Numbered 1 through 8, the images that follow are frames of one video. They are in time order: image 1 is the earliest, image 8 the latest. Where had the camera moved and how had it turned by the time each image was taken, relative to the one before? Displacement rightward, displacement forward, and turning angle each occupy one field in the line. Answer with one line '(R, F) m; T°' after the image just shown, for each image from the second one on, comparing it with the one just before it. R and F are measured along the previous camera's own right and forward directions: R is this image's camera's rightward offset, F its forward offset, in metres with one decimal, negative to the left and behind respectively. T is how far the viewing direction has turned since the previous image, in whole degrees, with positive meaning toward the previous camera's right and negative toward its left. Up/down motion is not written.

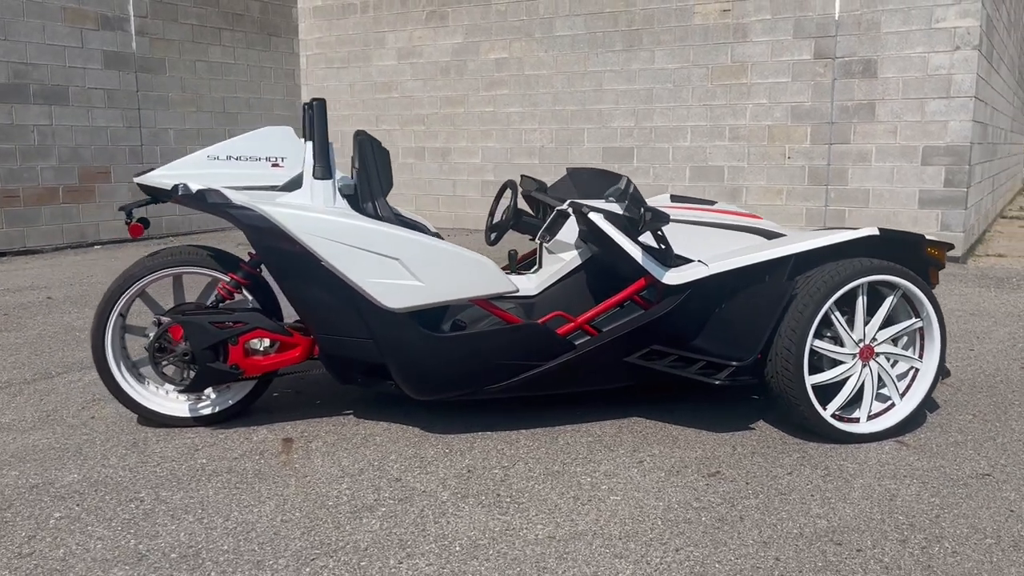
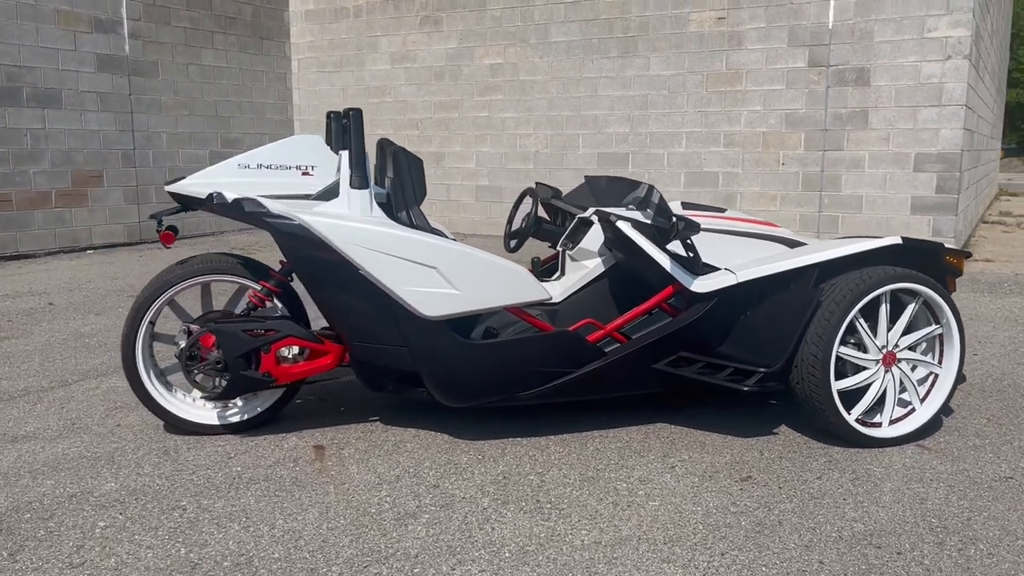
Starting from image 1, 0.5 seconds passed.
(-0.2, 0.0) m; +1°
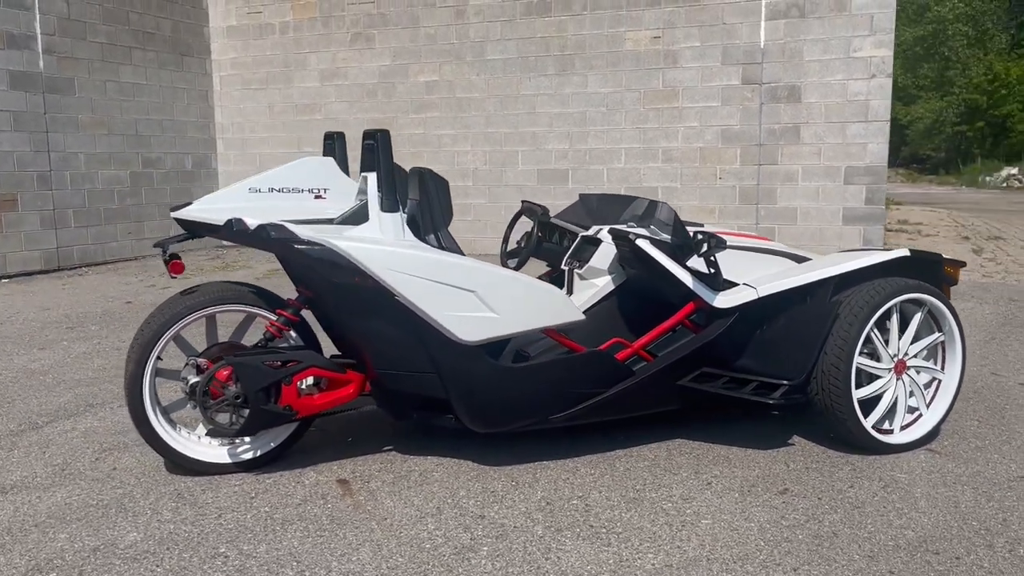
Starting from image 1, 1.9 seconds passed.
(-0.5, +0.1) m; +7°
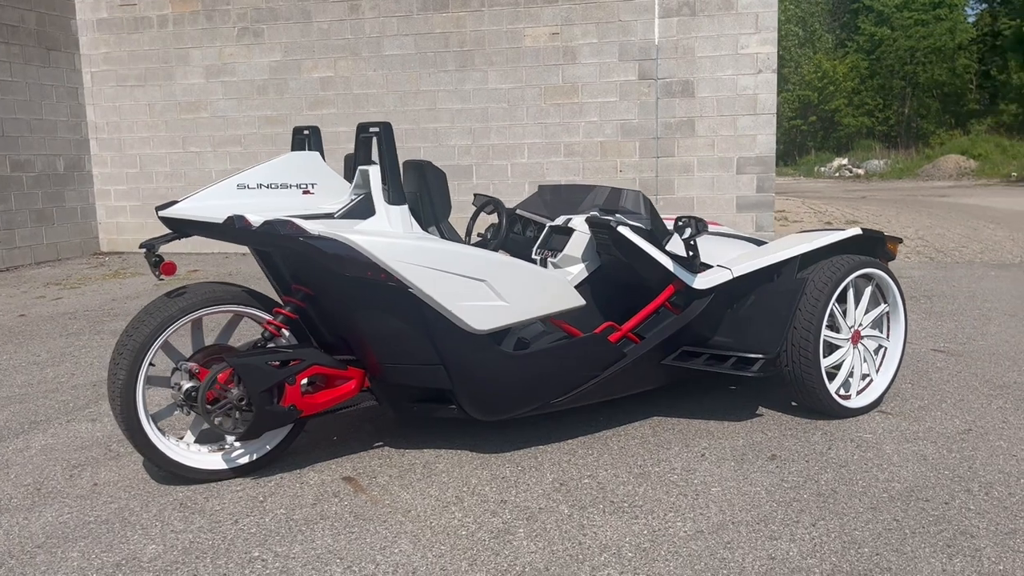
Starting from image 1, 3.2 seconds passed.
(-0.6, 0.0) m; +9°
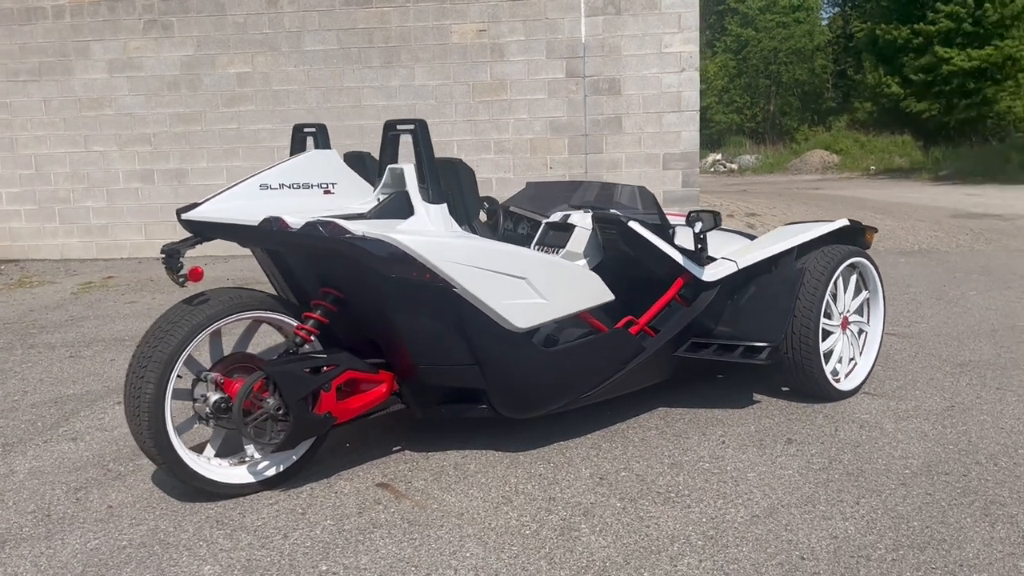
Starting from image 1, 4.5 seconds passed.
(-0.6, +0.1) m; +8°
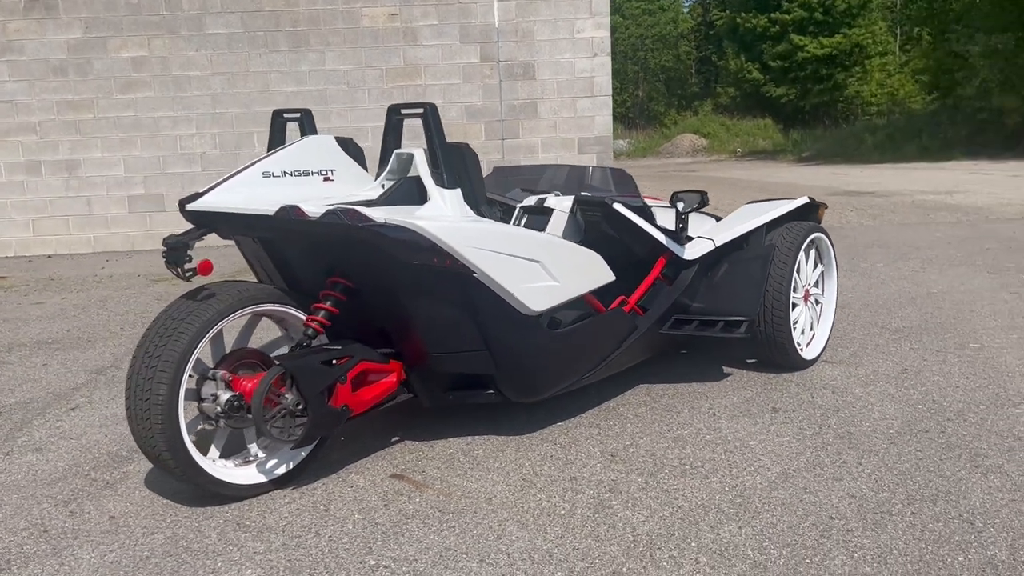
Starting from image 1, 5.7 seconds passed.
(-0.5, 0.0) m; +8°
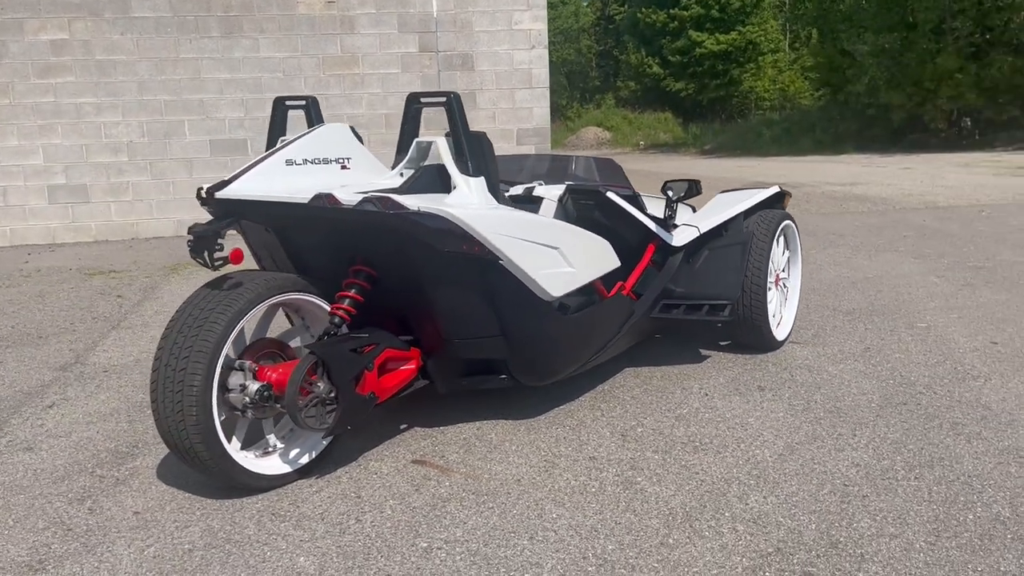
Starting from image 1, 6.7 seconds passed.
(-0.5, 0.0) m; +6°
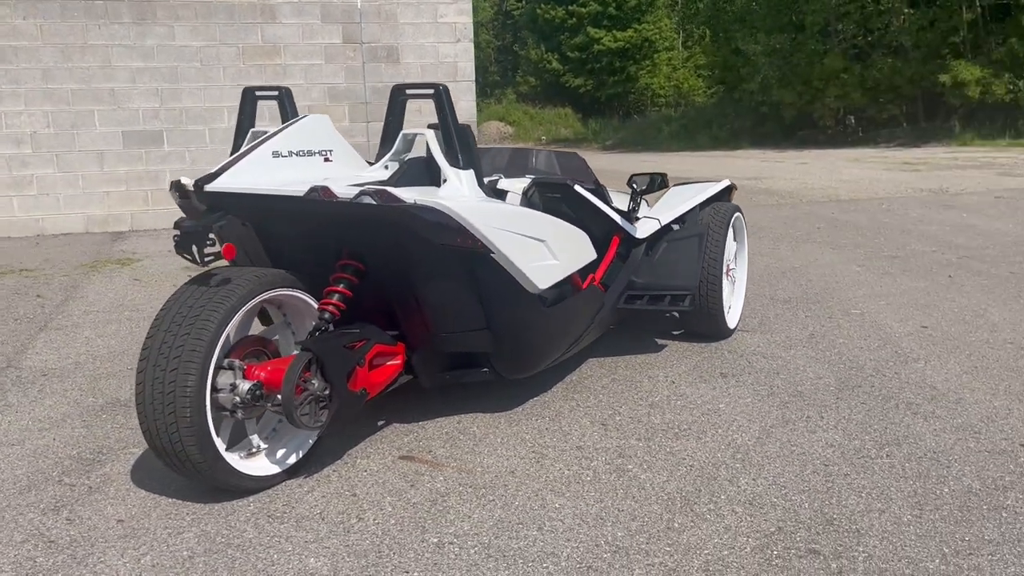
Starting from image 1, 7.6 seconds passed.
(-0.3, 0.0) m; +7°
